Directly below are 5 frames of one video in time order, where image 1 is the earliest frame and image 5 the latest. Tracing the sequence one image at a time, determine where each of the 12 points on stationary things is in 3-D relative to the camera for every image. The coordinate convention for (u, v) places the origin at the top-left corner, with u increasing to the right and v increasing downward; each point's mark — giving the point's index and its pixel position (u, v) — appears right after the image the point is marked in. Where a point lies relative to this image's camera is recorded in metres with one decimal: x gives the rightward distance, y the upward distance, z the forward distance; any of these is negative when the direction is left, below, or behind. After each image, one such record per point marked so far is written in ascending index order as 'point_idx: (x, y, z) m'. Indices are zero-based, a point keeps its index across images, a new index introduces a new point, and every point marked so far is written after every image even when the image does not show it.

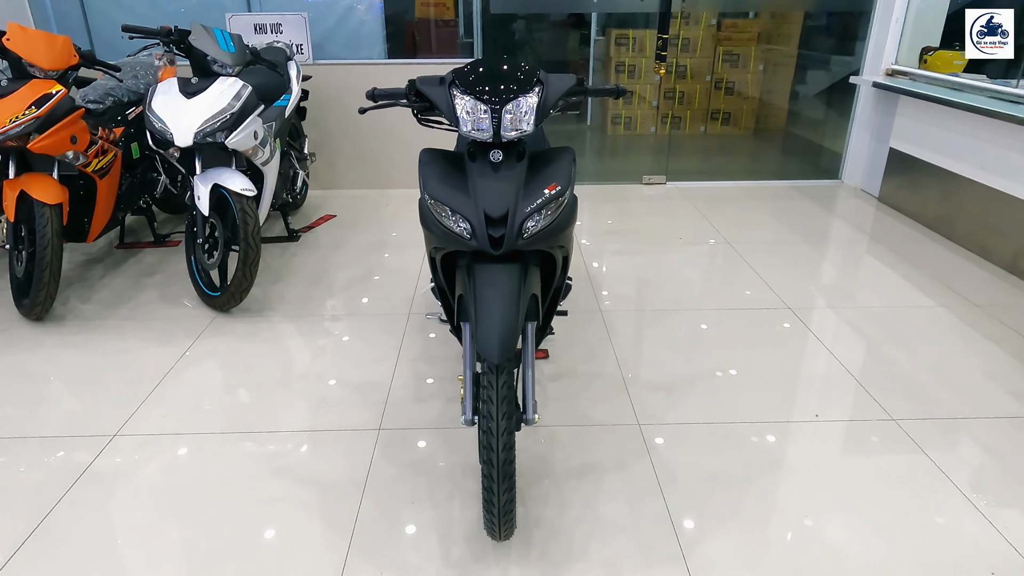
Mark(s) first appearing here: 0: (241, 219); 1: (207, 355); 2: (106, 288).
0: (-1.0, +0.3, +2.4) m
1: (-1.1, -0.2, +2.3) m
2: (-1.7, 0.0, +2.8) m
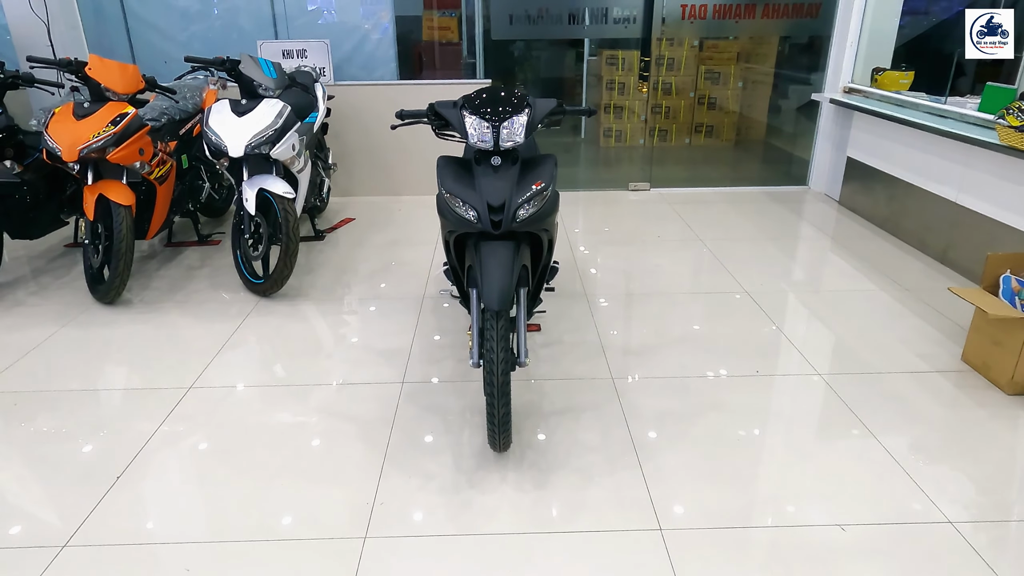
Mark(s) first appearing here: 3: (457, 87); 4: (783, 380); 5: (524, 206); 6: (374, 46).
0: (-1.0, +0.3, +2.8) m
1: (-1.1, -0.2, +2.8) m
2: (-1.7, 0.0, +3.2) m
3: (-0.4, +1.3, +4.5) m
4: (+1.0, -0.3, +2.4) m
5: (0.0, +0.2, +1.8) m
6: (-0.9, +1.6, +4.4) m
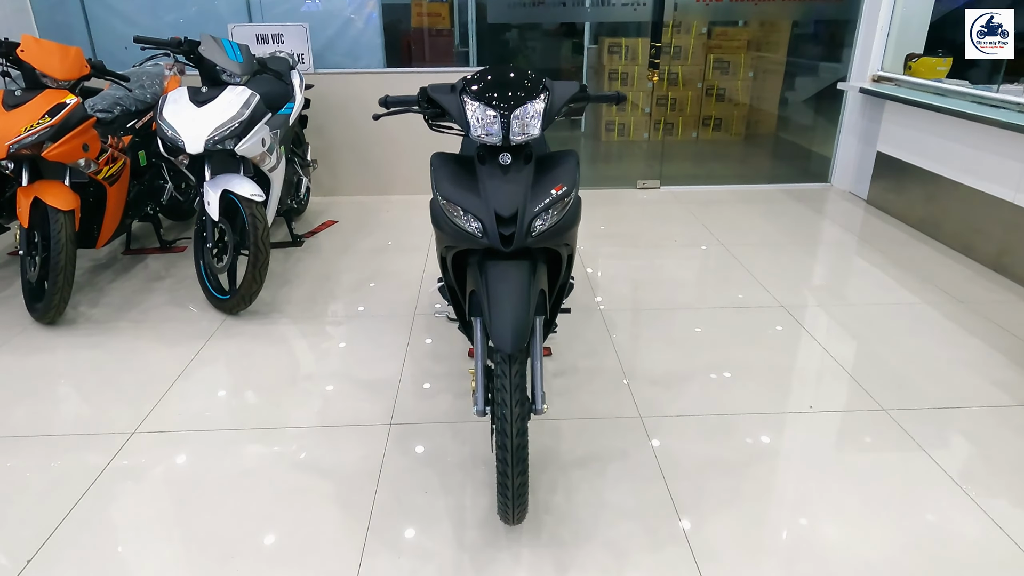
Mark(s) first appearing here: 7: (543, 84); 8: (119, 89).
0: (-1.0, +0.2, +2.4) m
1: (-1.1, -0.2, +2.4) m
2: (-1.7, 0.0, +2.8) m
3: (-0.4, +1.3, +4.1) m
4: (+1.0, -0.4, +2.0) m
5: (+0.1, +0.2, +1.4) m
6: (-0.9, +1.5, +4.0) m
7: (+0.1, +0.5, +1.5) m
8: (-1.7, +0.9, +3.0) m
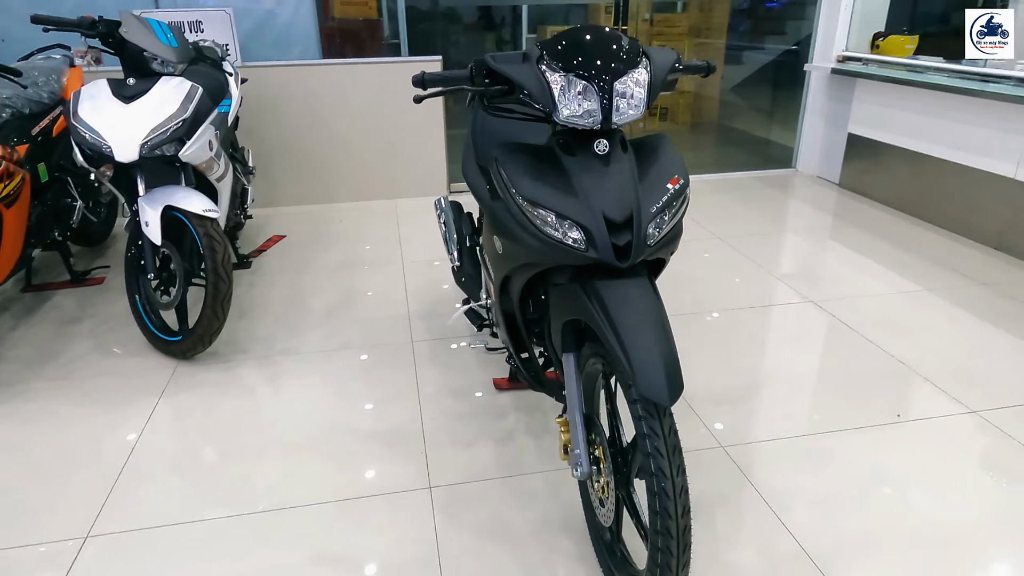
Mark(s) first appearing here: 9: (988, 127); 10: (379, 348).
0: (-0.9, +0.1, +2.0) m
1: (-1.0, -0.3, +1.9) m
2: (-1.7, -0.2, +2.3) m
3: (-0.7, +1.2, +3.6) m
4: (+1.1, -0.4, +1.8) m
5: (+0.2, +0.1, +1.1) m
6: (-1.2, +1.4, +3.5) m
7: (+0.2, +0.4, +1.2) m
8: (-1.8, +0.7, +2.4) m
9: (+2.1, +0.7, +2.9) m
10: (-0.4, -0.2, +2.2) m
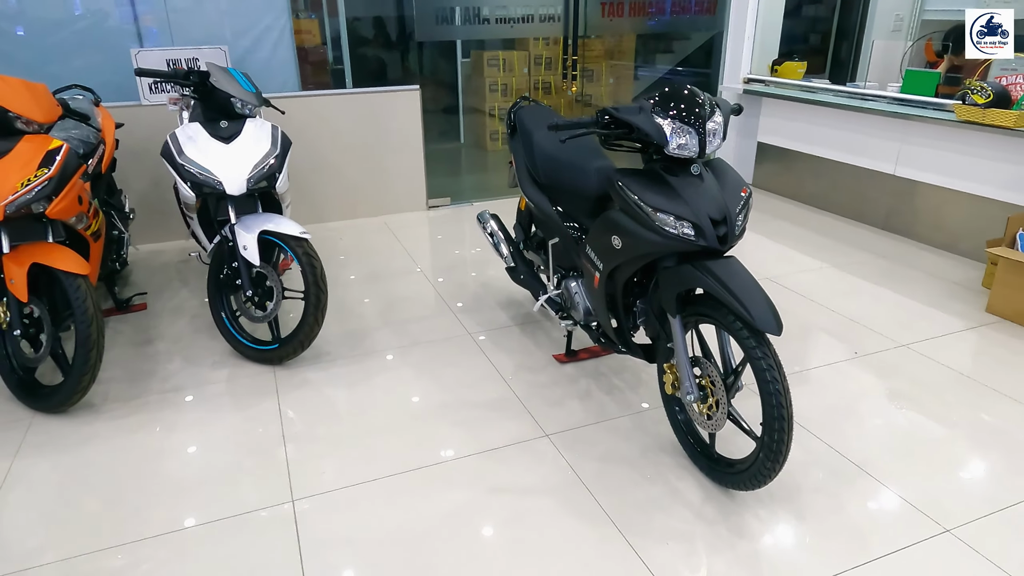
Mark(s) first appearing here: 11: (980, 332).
0: (-0.7, +0.1, +2.3) m
1: (-0.7, -0.4, +2.2) m
2: (-1.5, -0.3, +2.4) m
3: (-0.9, +1.1, +4.0) m
4: (+1.4, -0.3, +2.5) m
5: (+0.6, +0.2, +1.6) m
6: (-1.3, +1.3, +3.8) m
7: (+0.5, +0.5, +1.7) m
8: (-1.7, +0.6, +2.5) m
9: (+2.0, +0.9, +3.7) m
10: (-0.3, -0.2, +2.6) m
11: (+1.8, -0.2, +2.7) m
